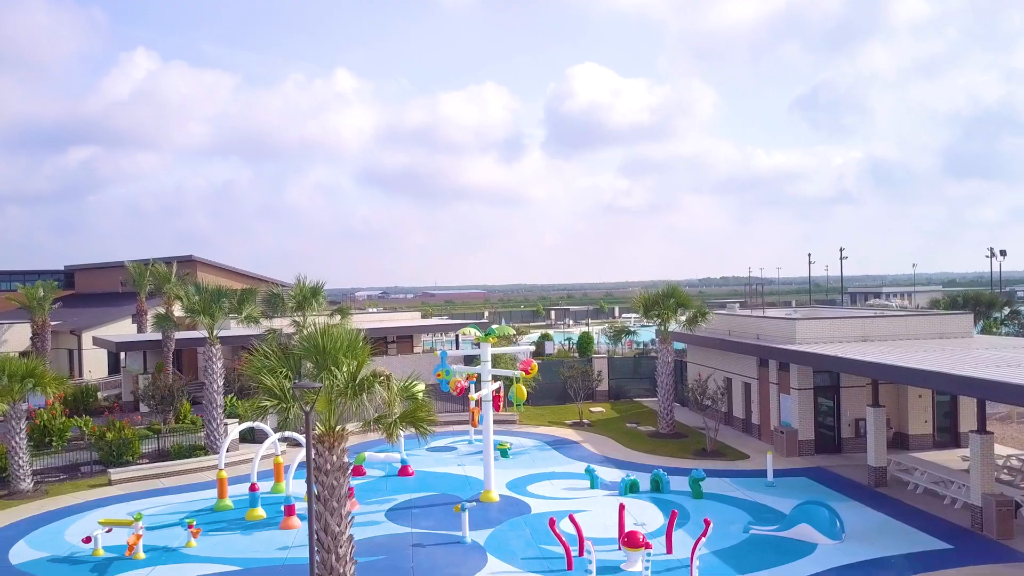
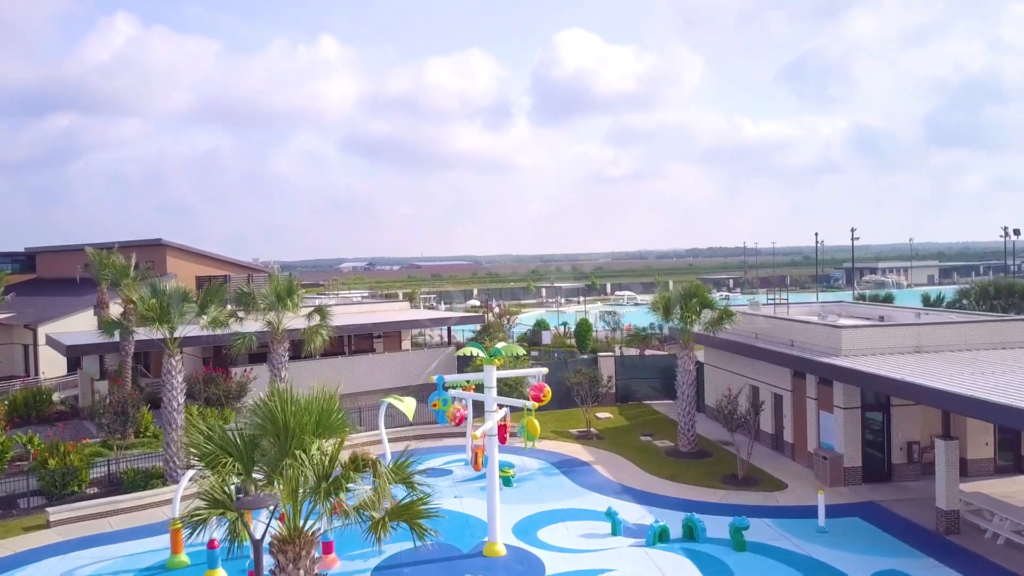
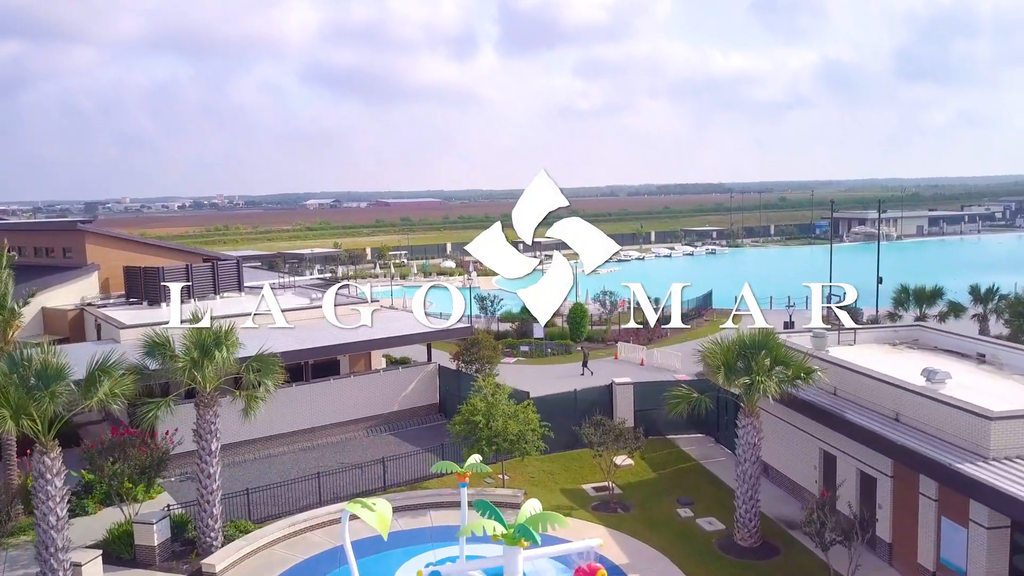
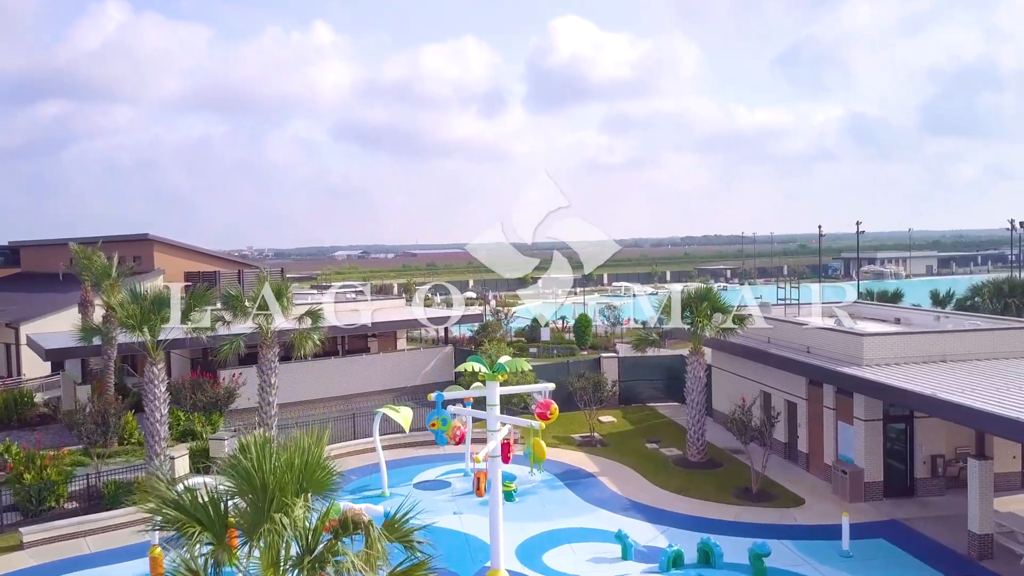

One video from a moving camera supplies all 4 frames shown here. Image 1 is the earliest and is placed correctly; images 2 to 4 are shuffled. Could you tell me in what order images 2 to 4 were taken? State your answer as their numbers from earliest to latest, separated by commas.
2, 4, 3
